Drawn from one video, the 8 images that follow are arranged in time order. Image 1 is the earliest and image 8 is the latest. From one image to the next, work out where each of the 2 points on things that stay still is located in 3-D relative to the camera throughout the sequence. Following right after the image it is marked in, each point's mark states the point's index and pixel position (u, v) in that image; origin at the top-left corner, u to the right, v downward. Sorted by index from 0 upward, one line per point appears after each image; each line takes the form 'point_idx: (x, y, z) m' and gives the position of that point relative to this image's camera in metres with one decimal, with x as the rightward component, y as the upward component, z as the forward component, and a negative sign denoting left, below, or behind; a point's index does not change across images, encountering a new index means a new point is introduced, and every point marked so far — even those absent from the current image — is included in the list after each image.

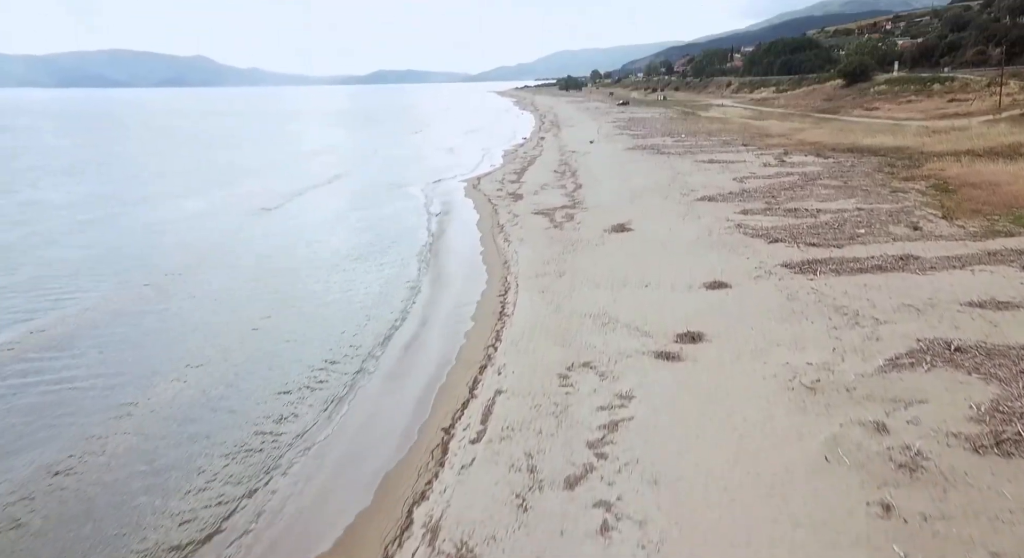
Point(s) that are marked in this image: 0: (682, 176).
0: (+5.8, +3.5, +19.3) m
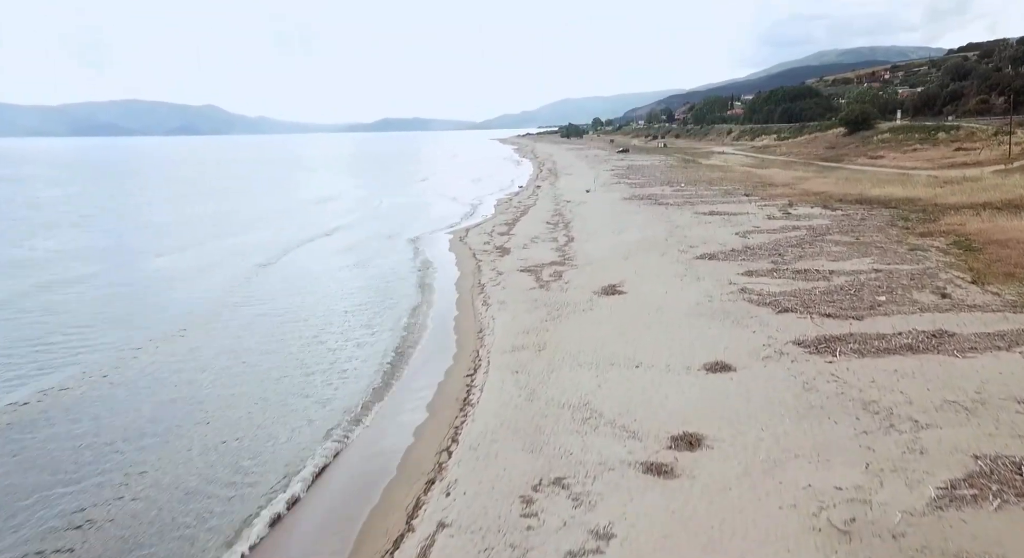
0: (+5.4, +1.6, +18.2) m
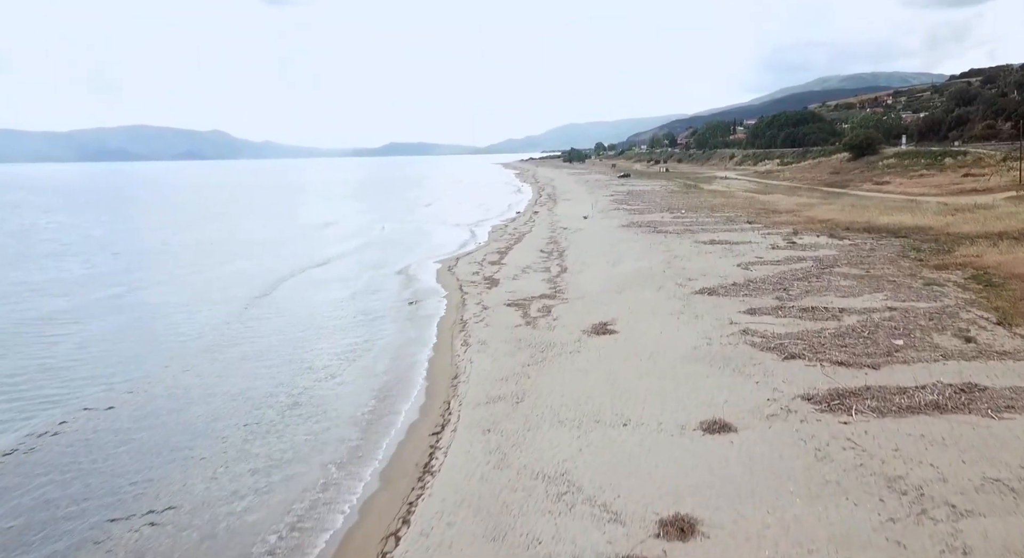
0: (+5.1, +0.6, +17.3) m
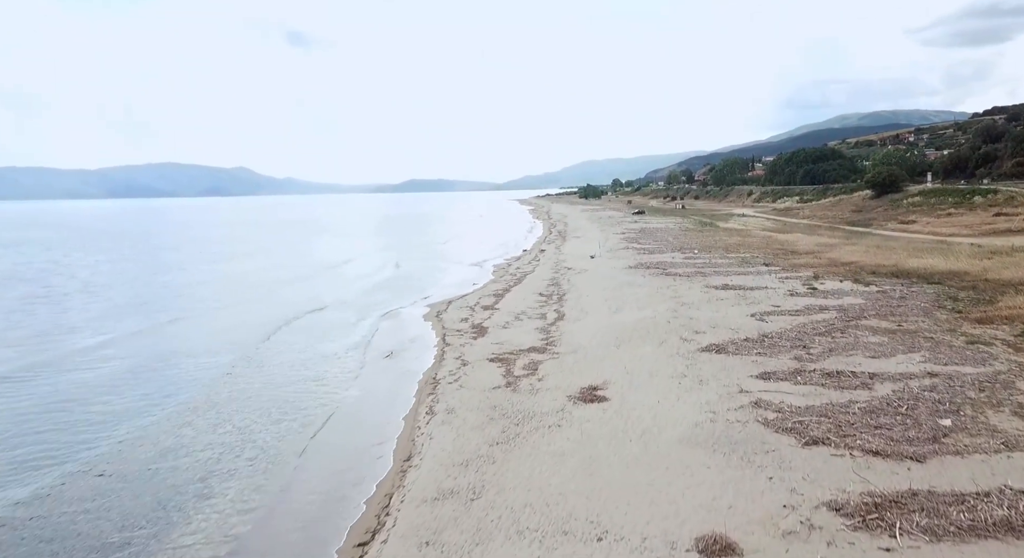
0: (+4.9, -0.8, +15.7) m
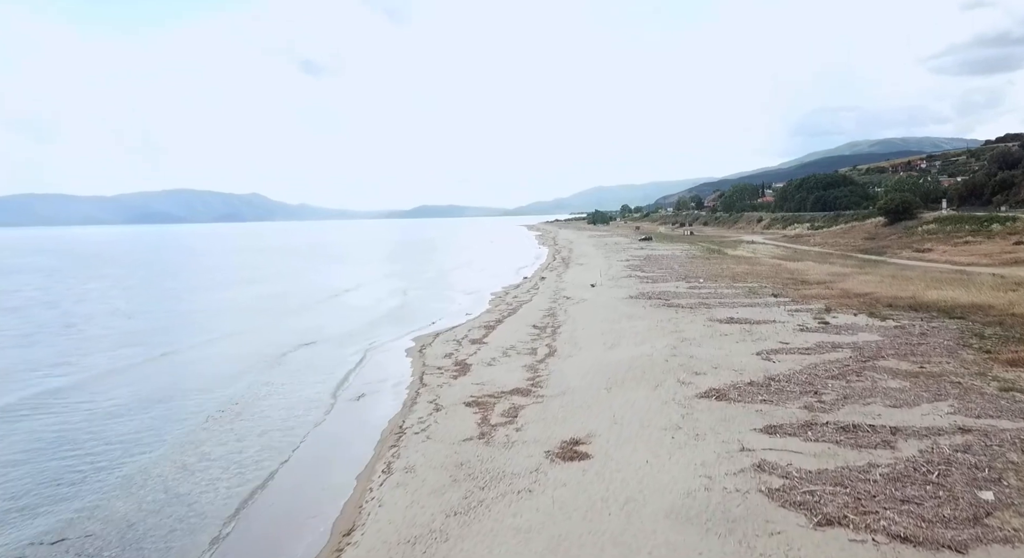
0: (+4.5, -1.7, +14.6) m
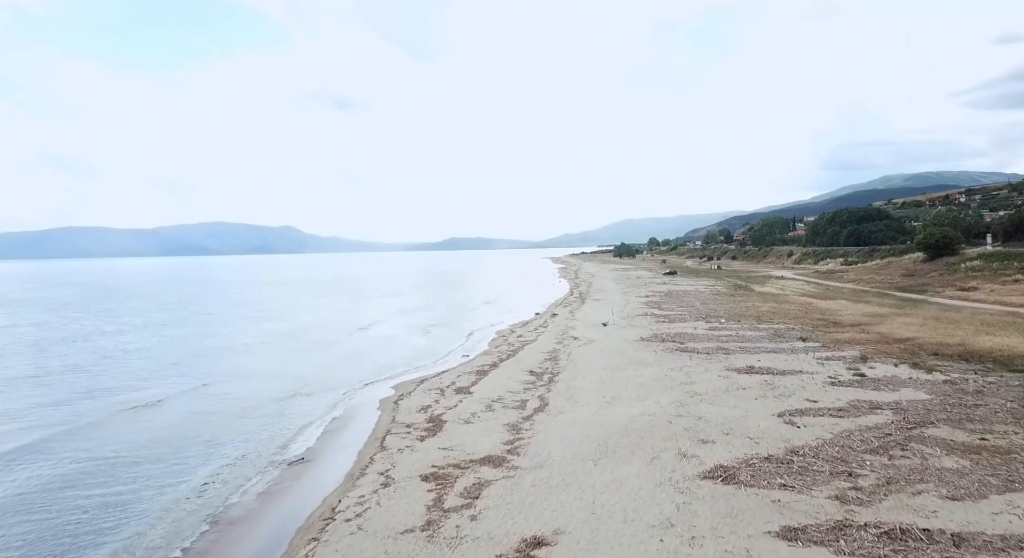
0: (+4.1, -2.7, +12.6) m
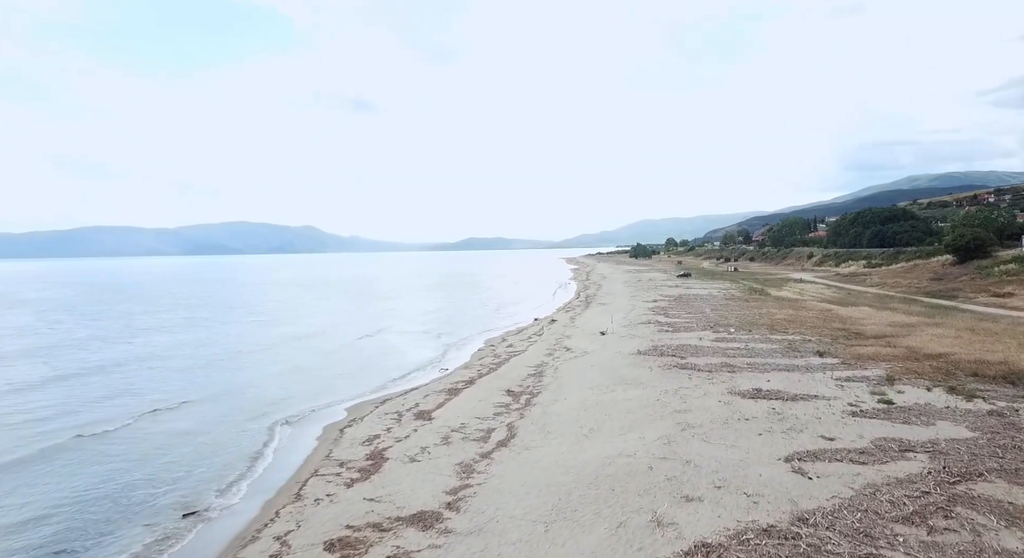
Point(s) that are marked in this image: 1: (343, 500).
0: (+3.3, -3.0, +10.5) m
1: (-2.6, -3.4, +8.7) m
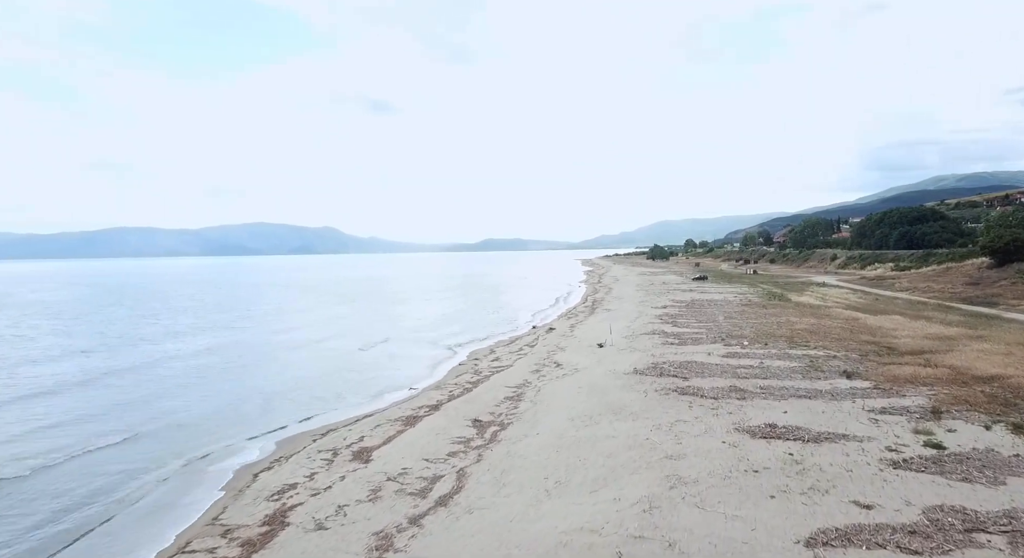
0: (+2.4, -3.2, +8.1) m
1: (-3.6, -3.6, +6.5) m
